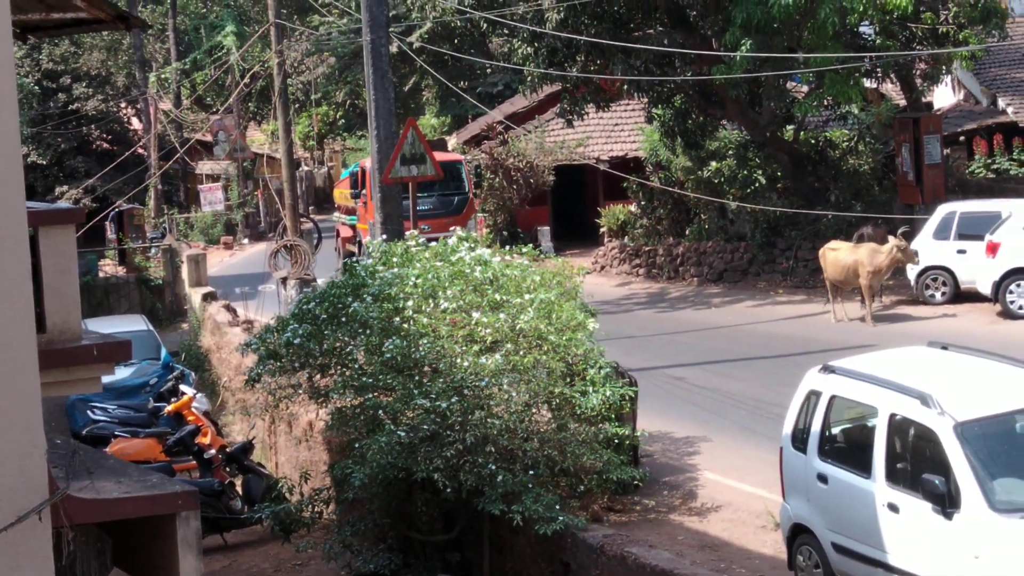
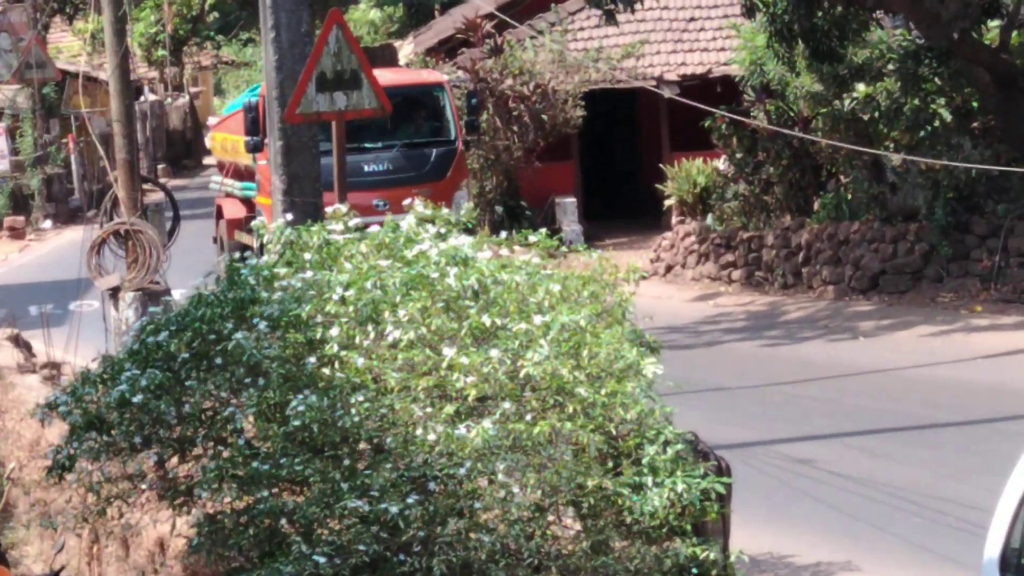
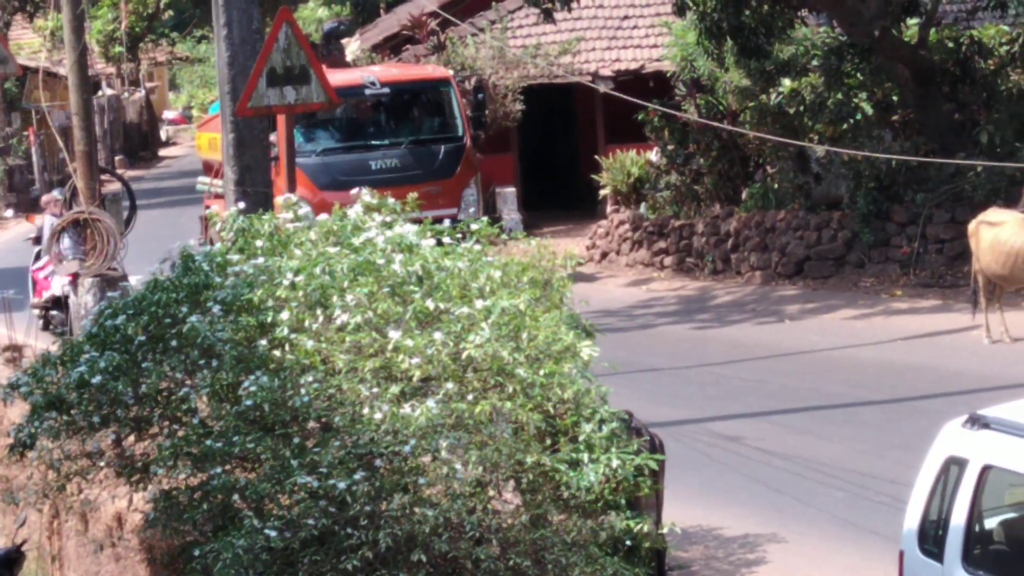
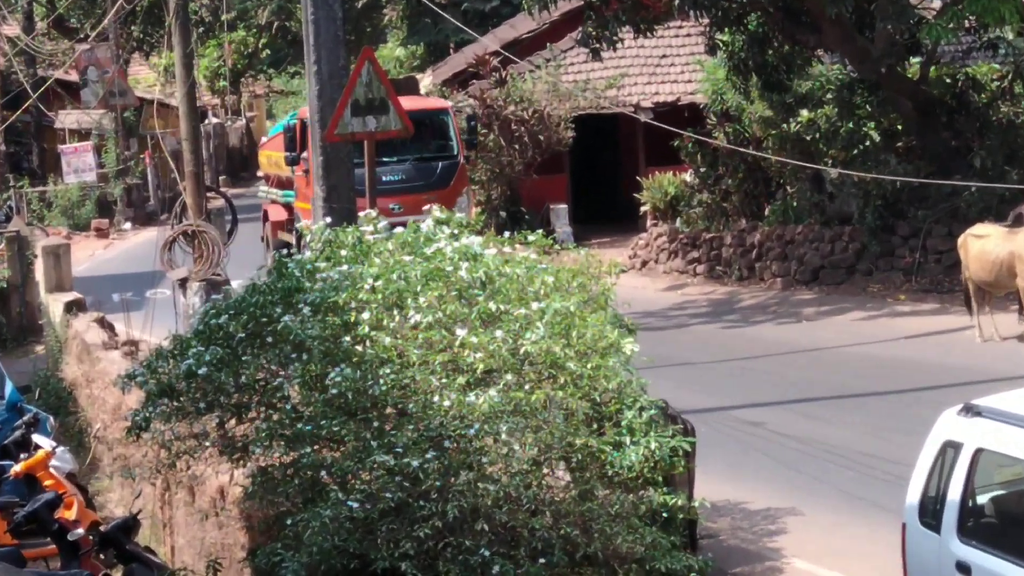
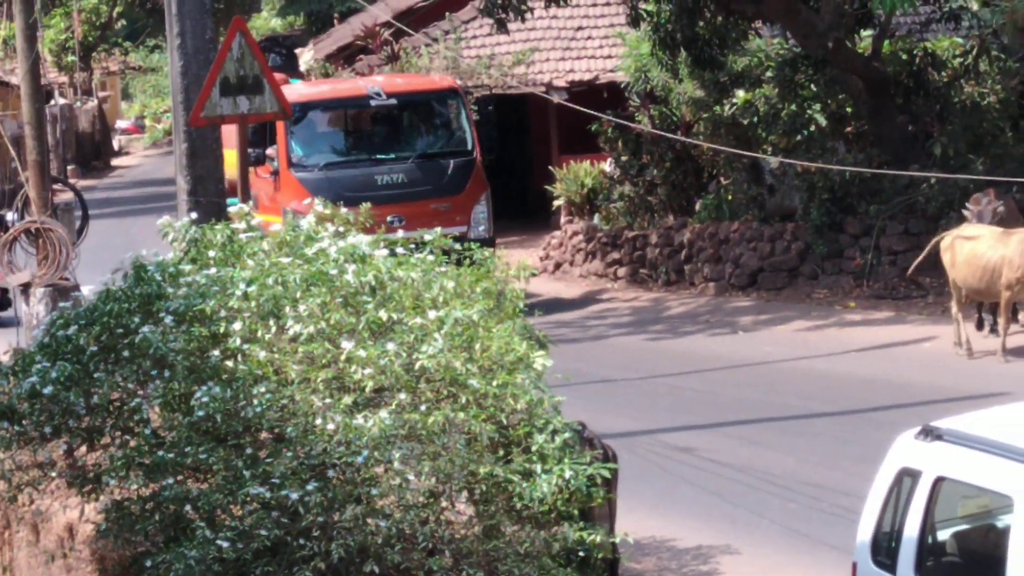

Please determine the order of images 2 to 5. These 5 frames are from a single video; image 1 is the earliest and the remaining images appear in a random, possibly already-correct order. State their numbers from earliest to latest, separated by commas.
4, 2, 3, 5
